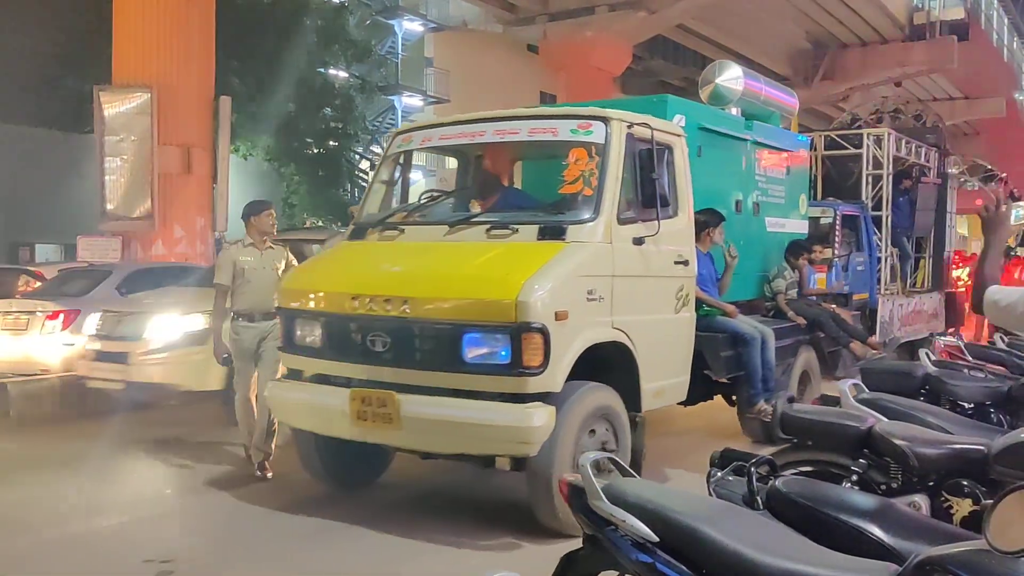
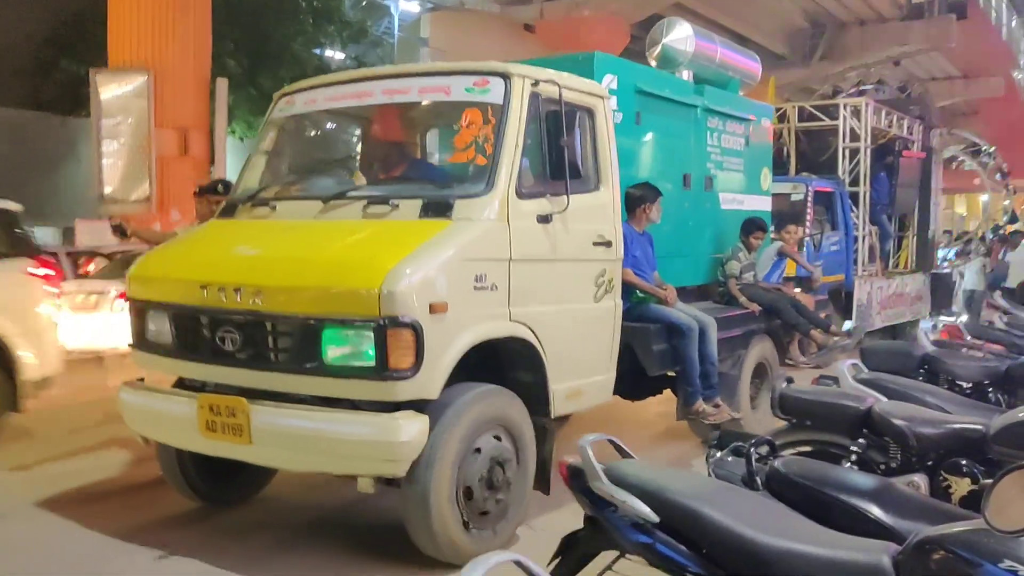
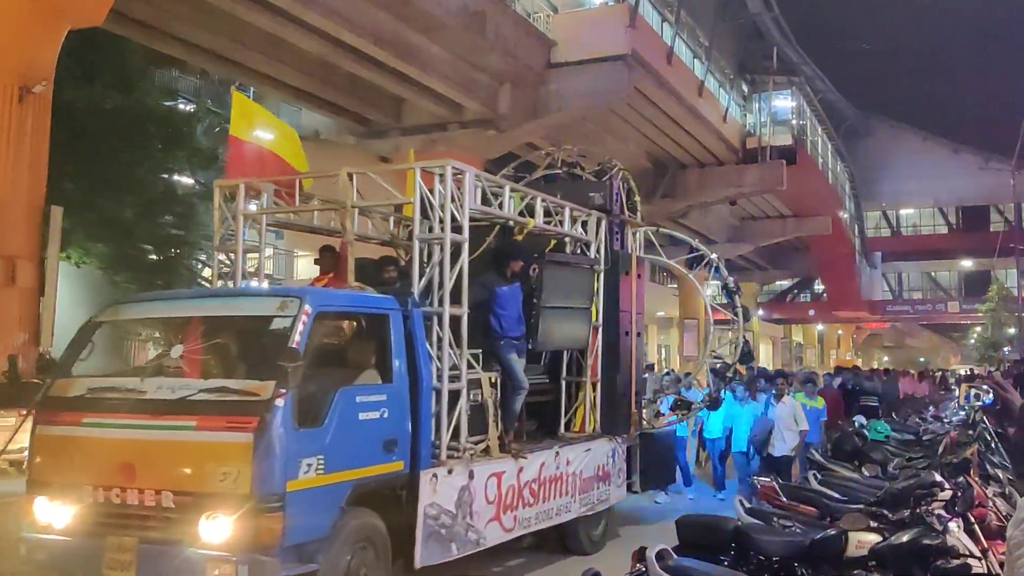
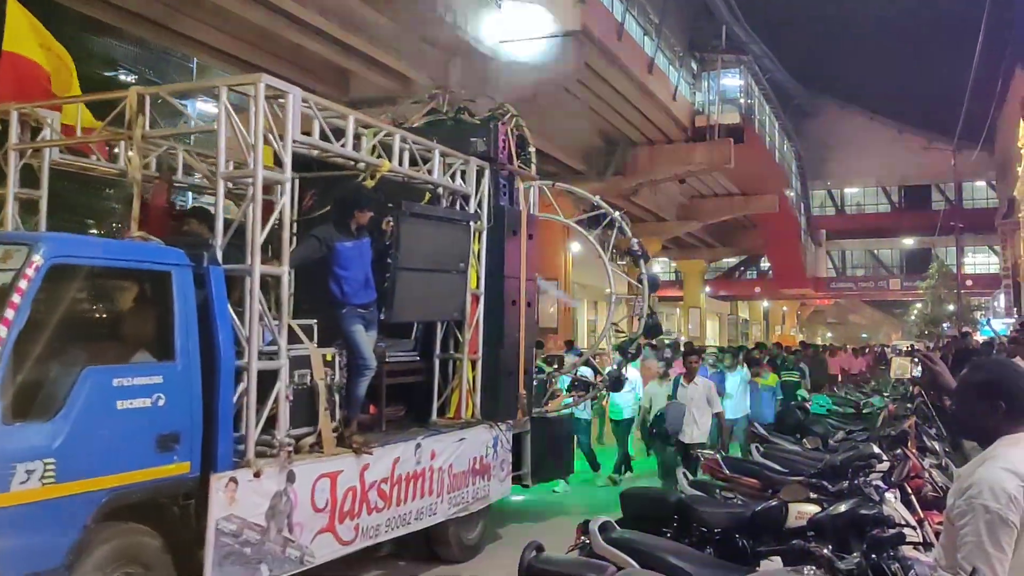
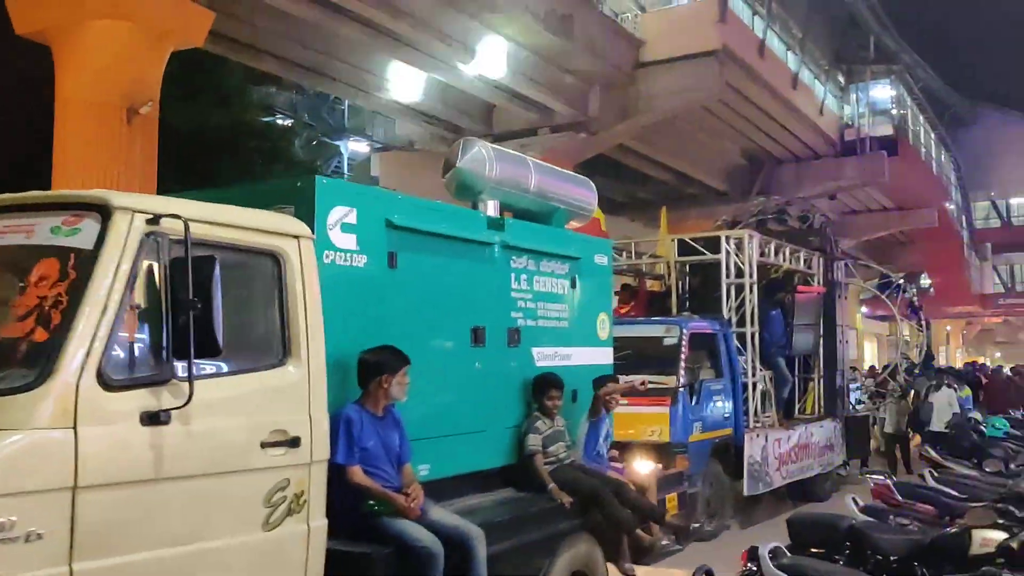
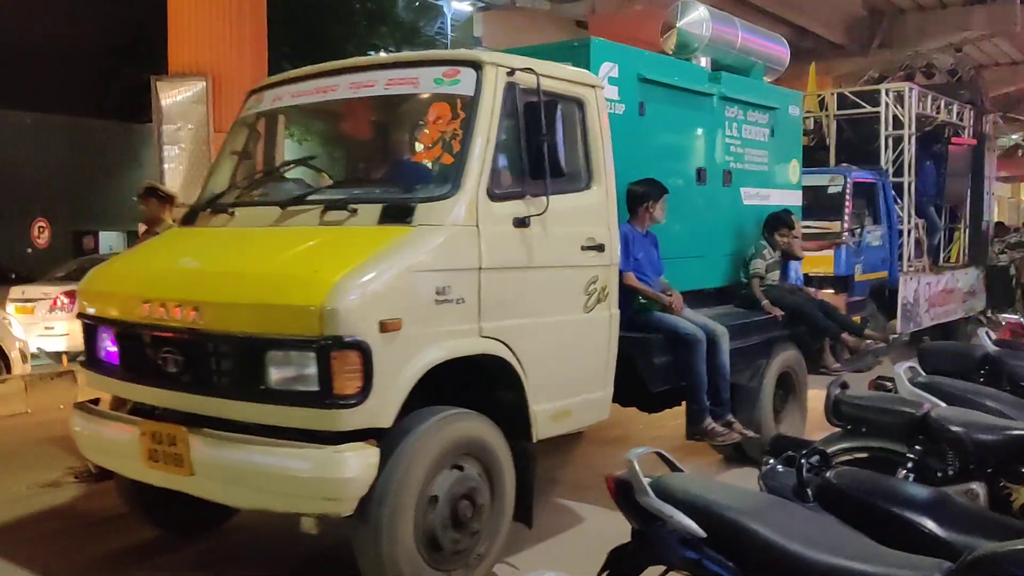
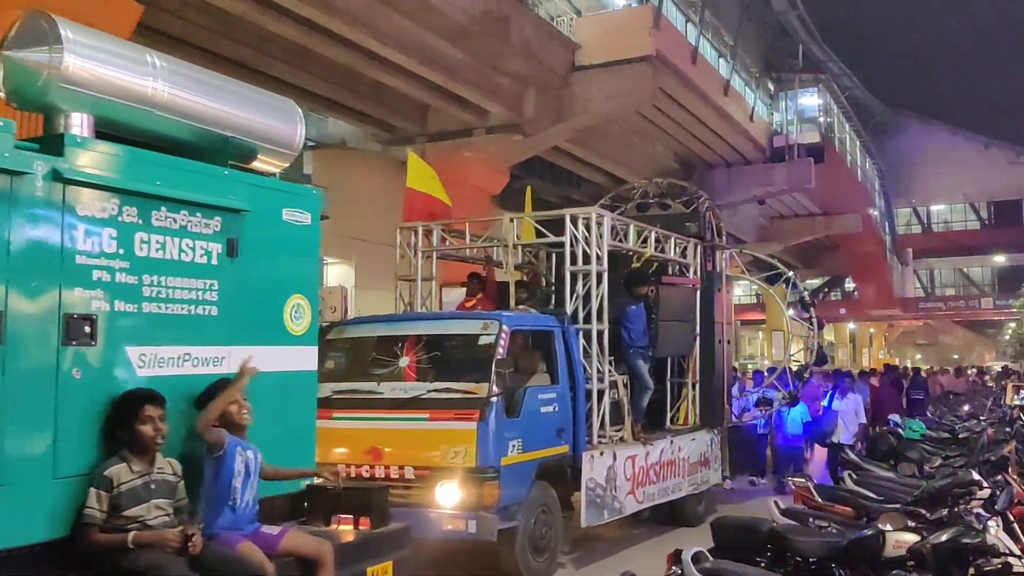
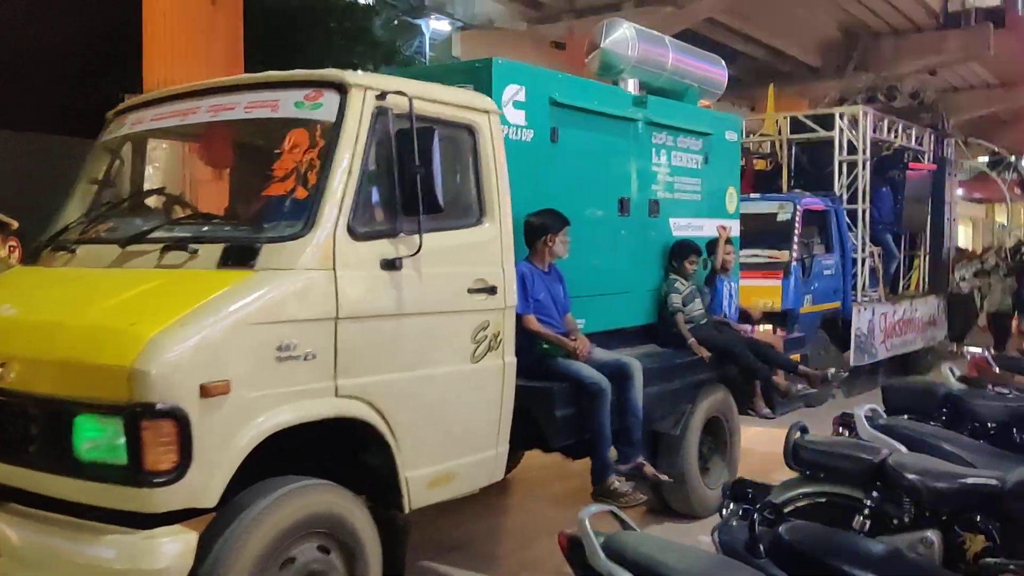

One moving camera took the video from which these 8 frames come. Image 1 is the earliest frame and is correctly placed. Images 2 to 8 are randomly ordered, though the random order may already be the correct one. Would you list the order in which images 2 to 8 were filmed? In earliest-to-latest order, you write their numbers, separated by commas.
2, 6, 8, 5, 7, 3, 4
